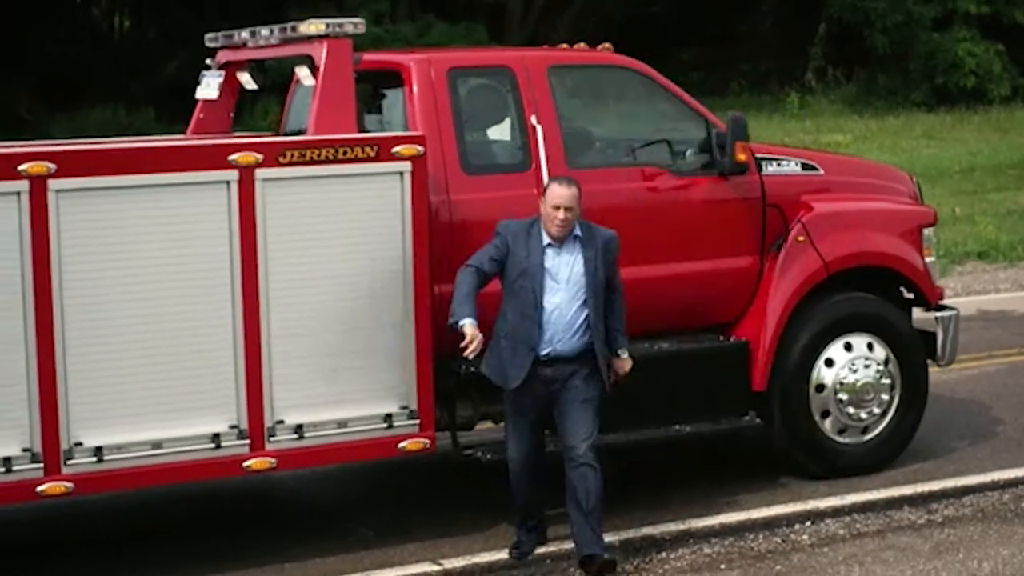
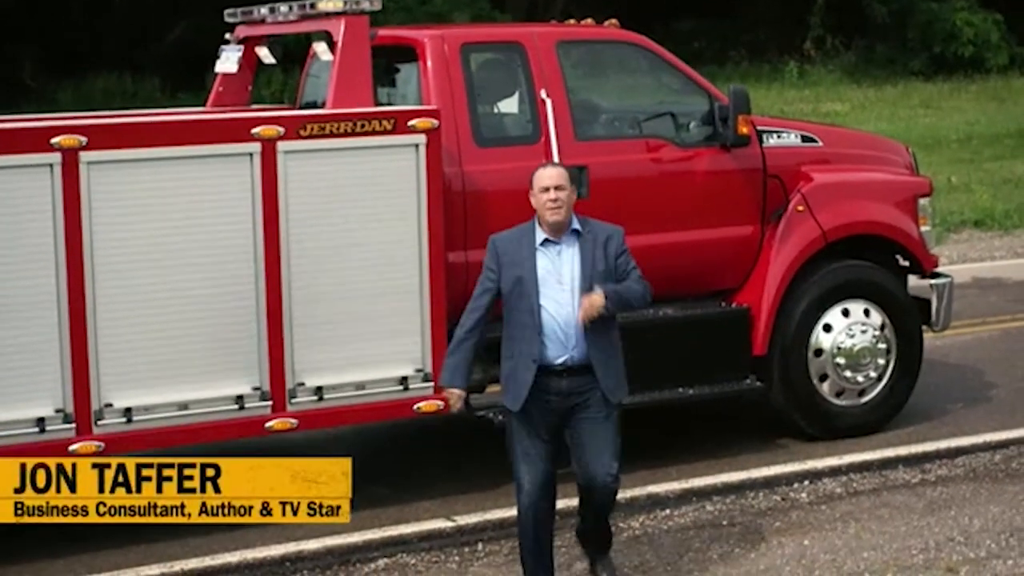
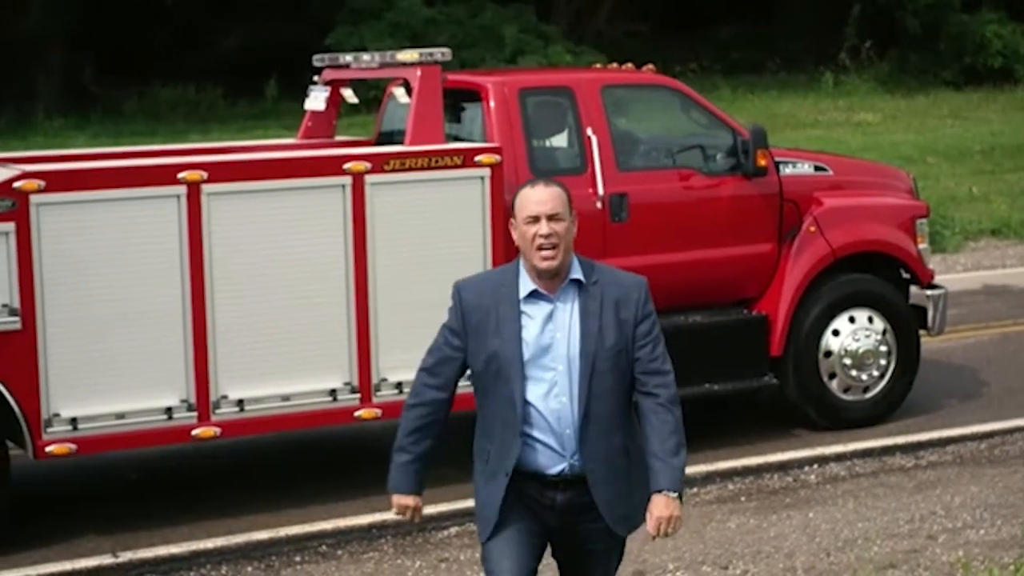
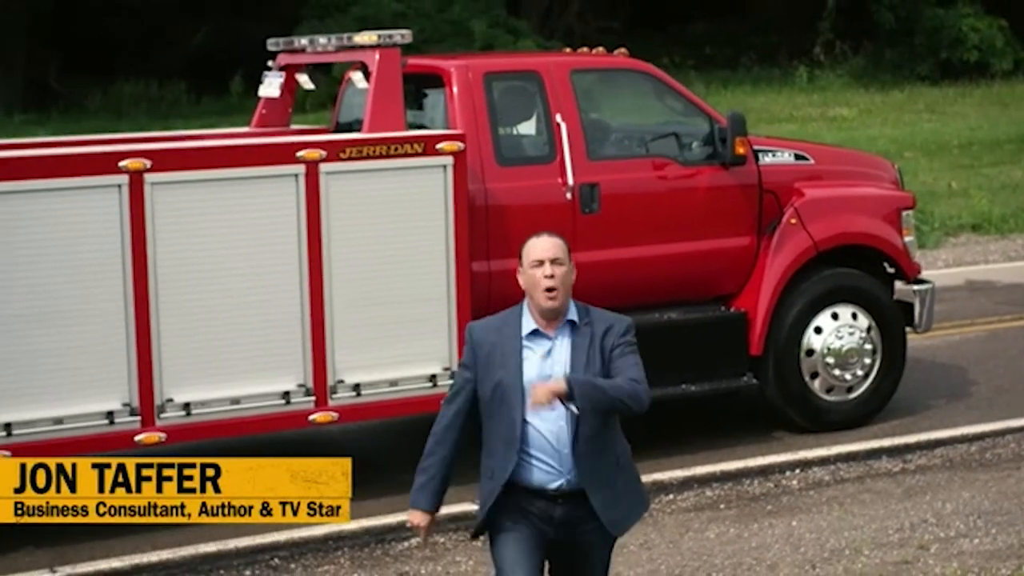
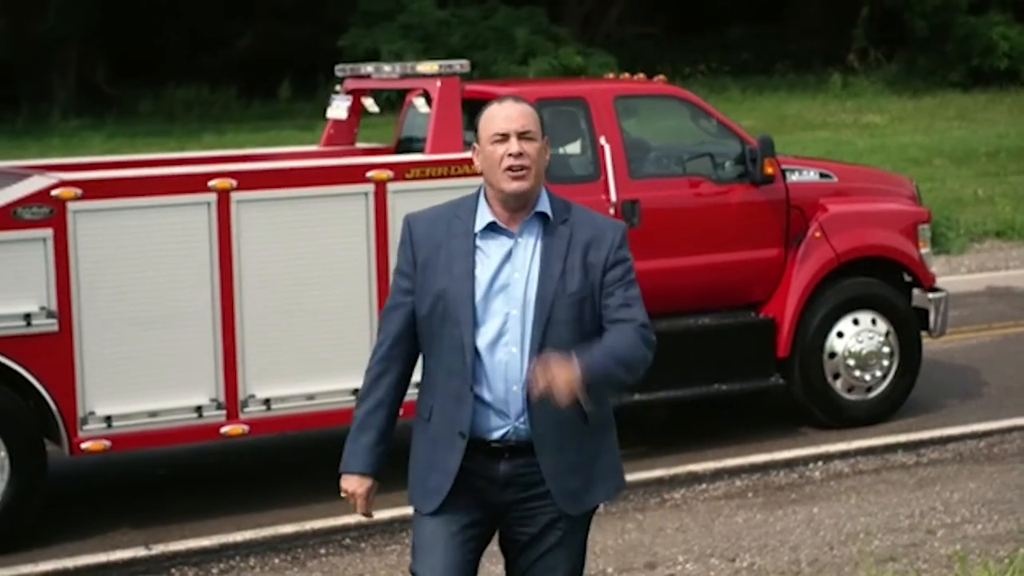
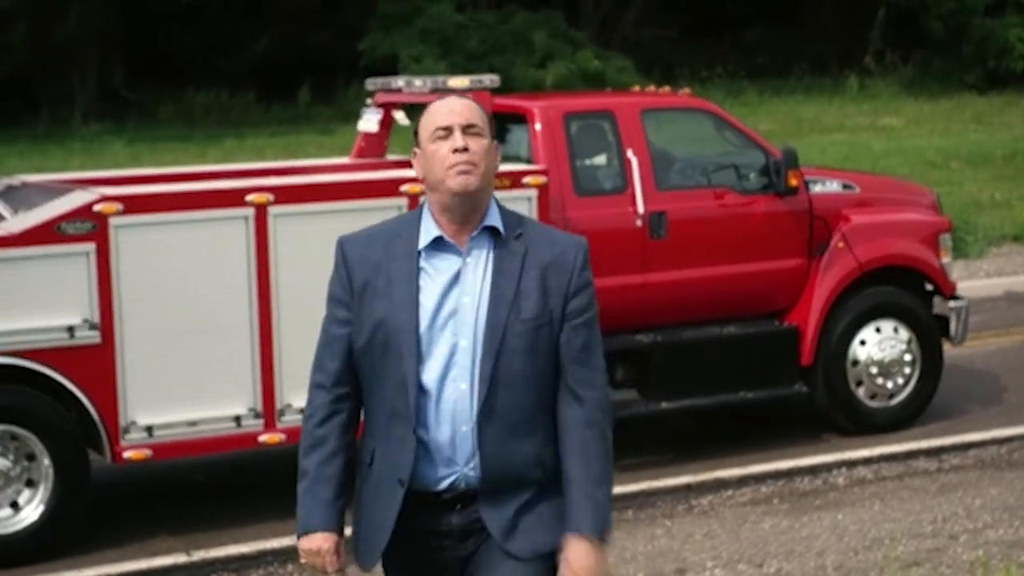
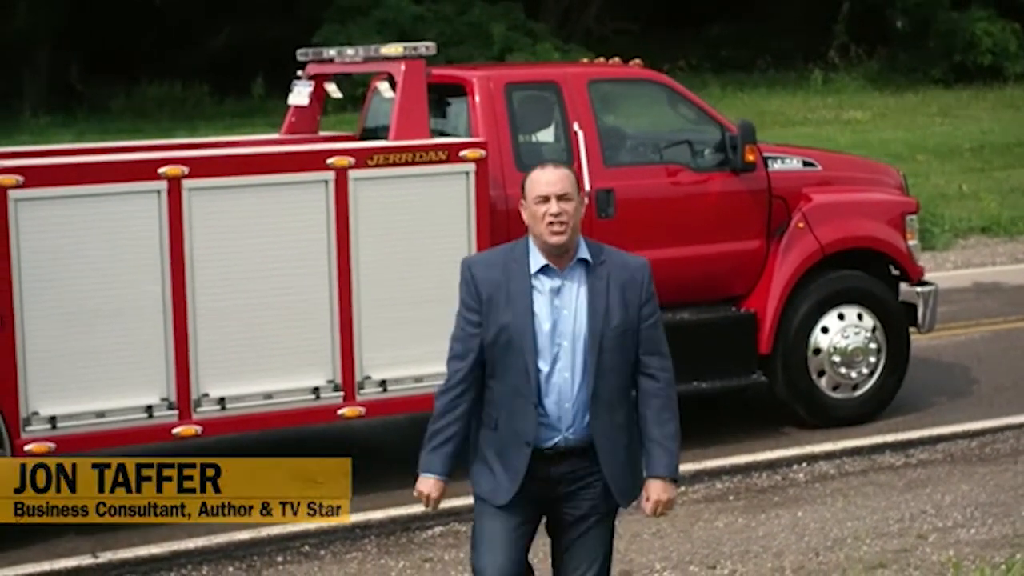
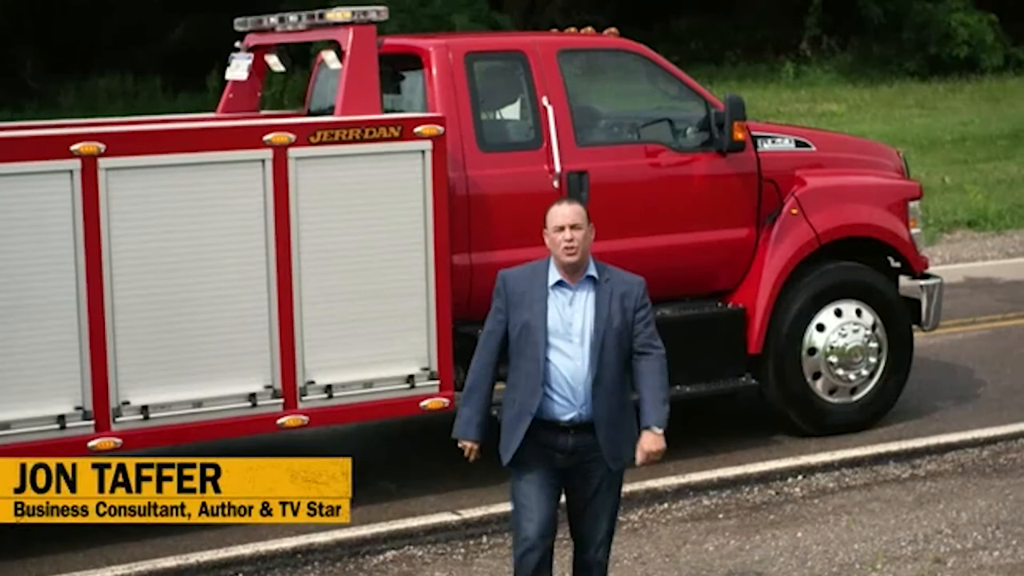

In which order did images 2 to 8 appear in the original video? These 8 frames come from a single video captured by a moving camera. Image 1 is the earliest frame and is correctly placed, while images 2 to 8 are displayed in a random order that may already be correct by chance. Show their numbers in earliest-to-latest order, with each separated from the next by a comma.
2, 8, 4, 7, 3, 5, 6
